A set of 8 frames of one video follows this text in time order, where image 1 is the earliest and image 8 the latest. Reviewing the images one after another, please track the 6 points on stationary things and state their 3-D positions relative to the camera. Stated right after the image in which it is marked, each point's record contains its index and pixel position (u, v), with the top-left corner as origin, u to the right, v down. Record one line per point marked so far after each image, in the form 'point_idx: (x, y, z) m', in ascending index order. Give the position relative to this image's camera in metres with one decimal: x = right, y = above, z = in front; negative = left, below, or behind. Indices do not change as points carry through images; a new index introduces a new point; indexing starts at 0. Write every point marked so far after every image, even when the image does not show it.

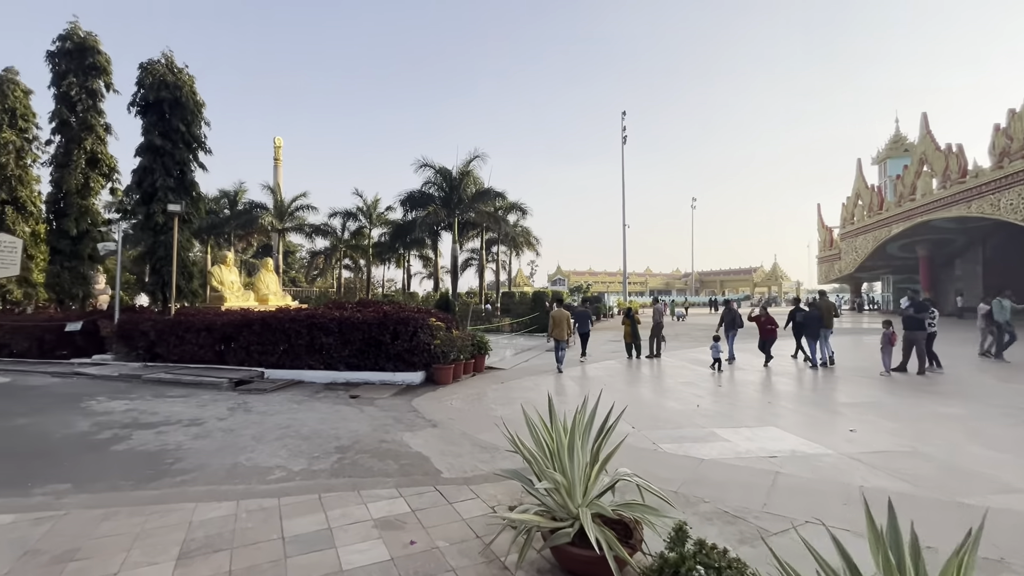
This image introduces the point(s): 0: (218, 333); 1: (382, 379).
0: (-5.9, -0.9, +9.7) m
1: (-2.4, -1.7, +9.0) m
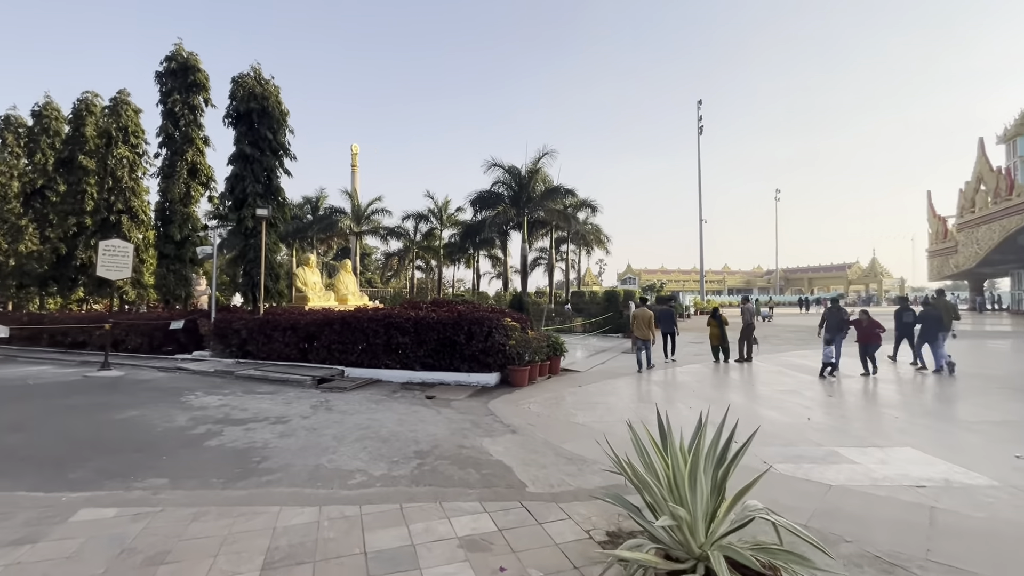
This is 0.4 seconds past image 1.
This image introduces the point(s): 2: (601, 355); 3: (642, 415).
0: (-4.4, -0.9, +10.0) m
1: (-1.0, -1.7, +8.9) m
2: (+2.4, -1.8, +13.2) m
3: (+1.8, -1.7, +6.6) m
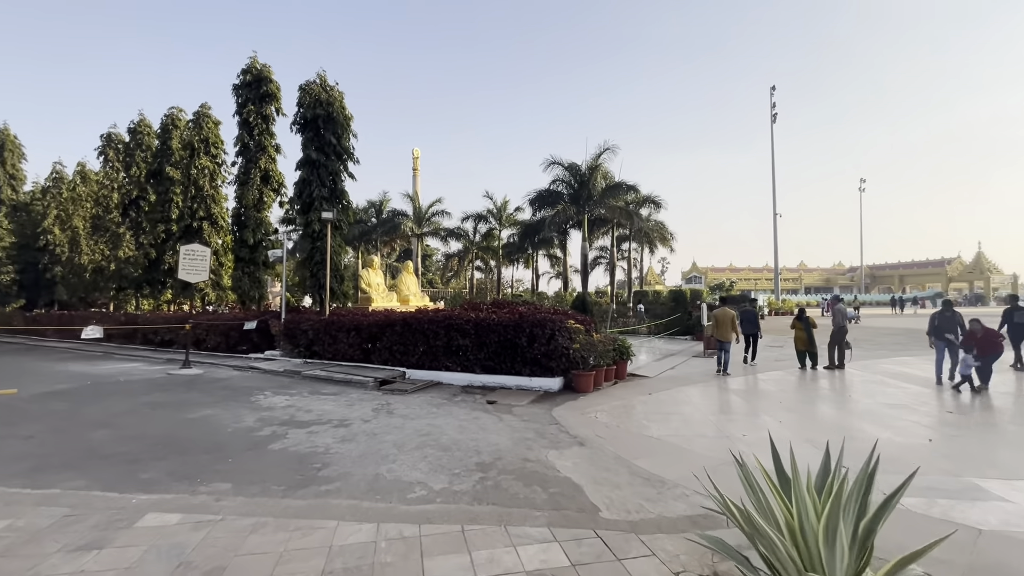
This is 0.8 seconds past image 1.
0: (-3.1, -0.9, +10.1) m
1: (+0.1, -1.7, +8.5) m
2: (+4.1, -1.8, +12.4) m
3: (+2.6, -1.7, +5.9) m
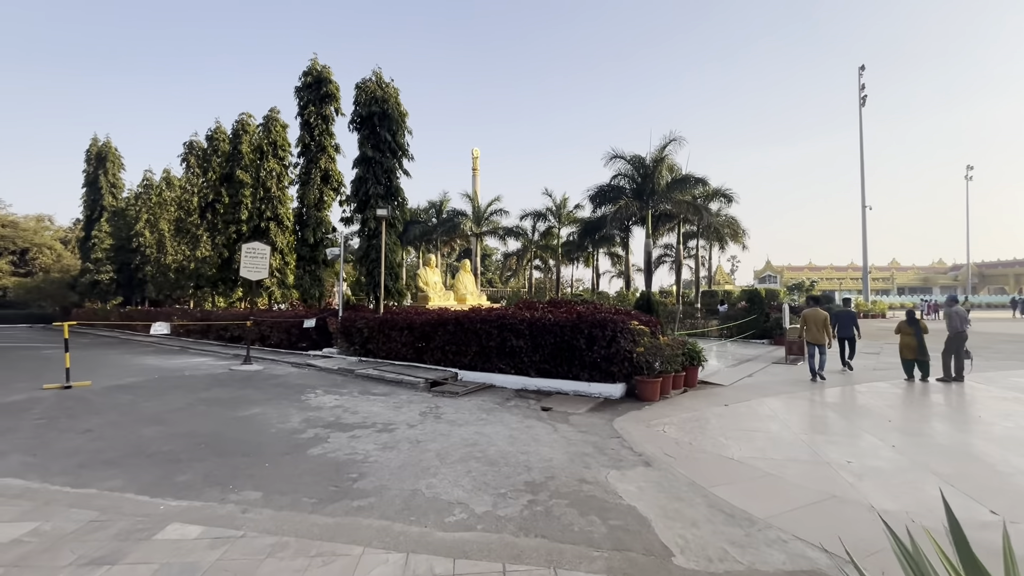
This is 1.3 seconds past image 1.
0: (-1.9, -0.9, +9.8) m
1: (+1.1, -1.7, +7.9) m
2: (+5.5, -1.8, +11.2) m
3: (+3.2, -1.7, +5.0) m
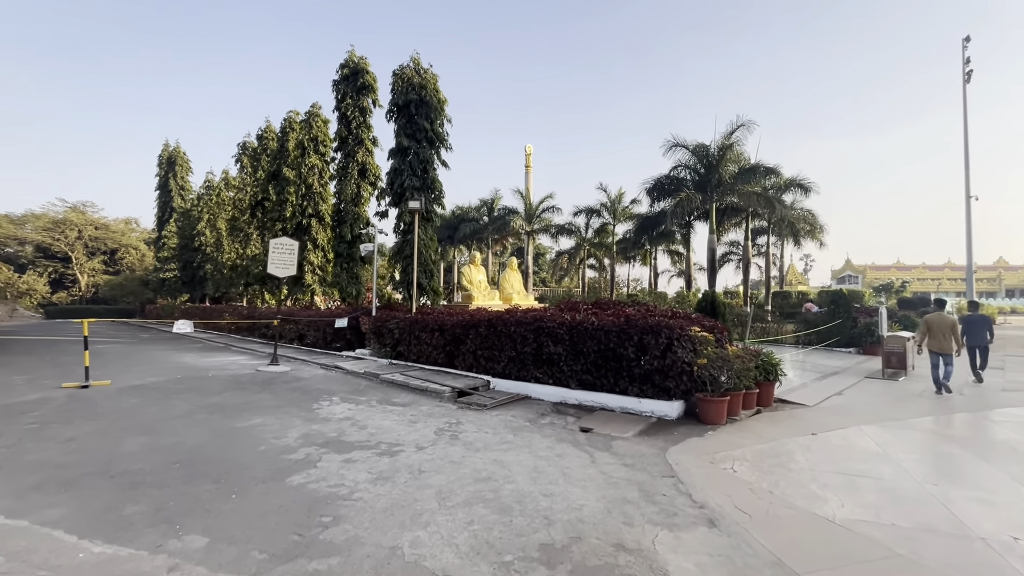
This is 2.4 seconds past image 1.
0: (-1.2, -0.9, +9.0) m
1: (+1.6, -1.7, +6.7) m
2: (+6.3, -1.8, +9.5) m
3: (+3.3, -1.7, +3.6) m
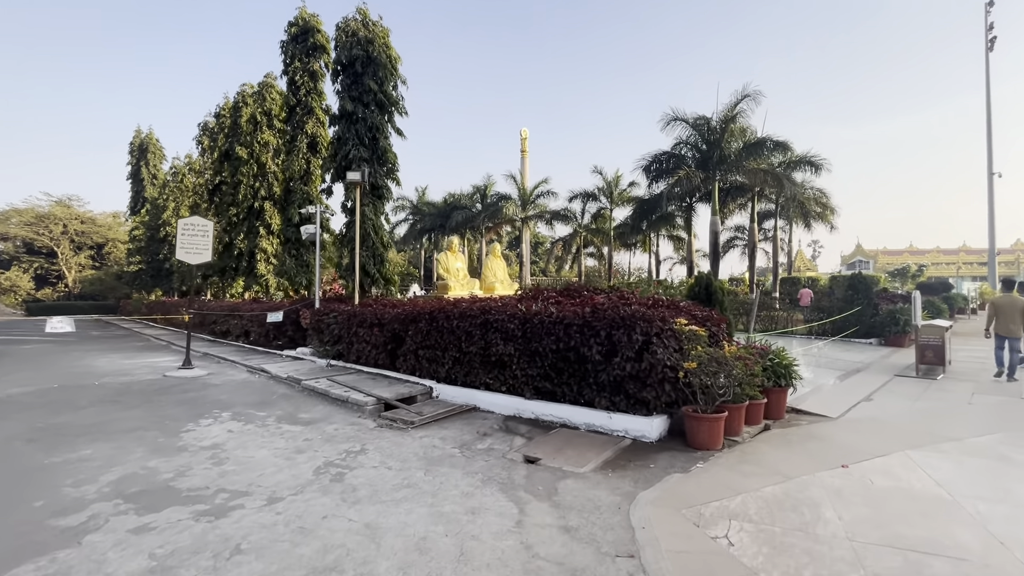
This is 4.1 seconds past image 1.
0: (-1.9, -0.6, +7.4) m
1: (+0.8, -1.4, +5.1) m
2: (+5.6, -1.5, +7.8) m
3: (+2.6, -1.5, +2.0) m
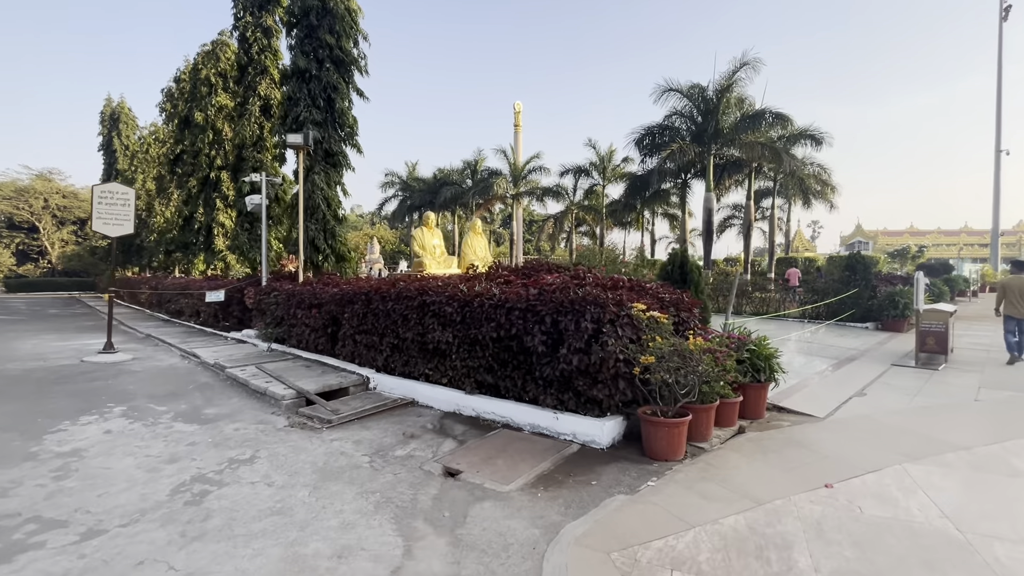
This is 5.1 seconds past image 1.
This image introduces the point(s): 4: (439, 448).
0: (-2.5, -0.3, +6.6) m
1: (+0.2, -1.2, +4.4) m
2: (+5.0, -1.2, +7.1) m
3: (+1.9, -1.5, +1.2) m
4: (-0.6, -1.4, +4.3) m
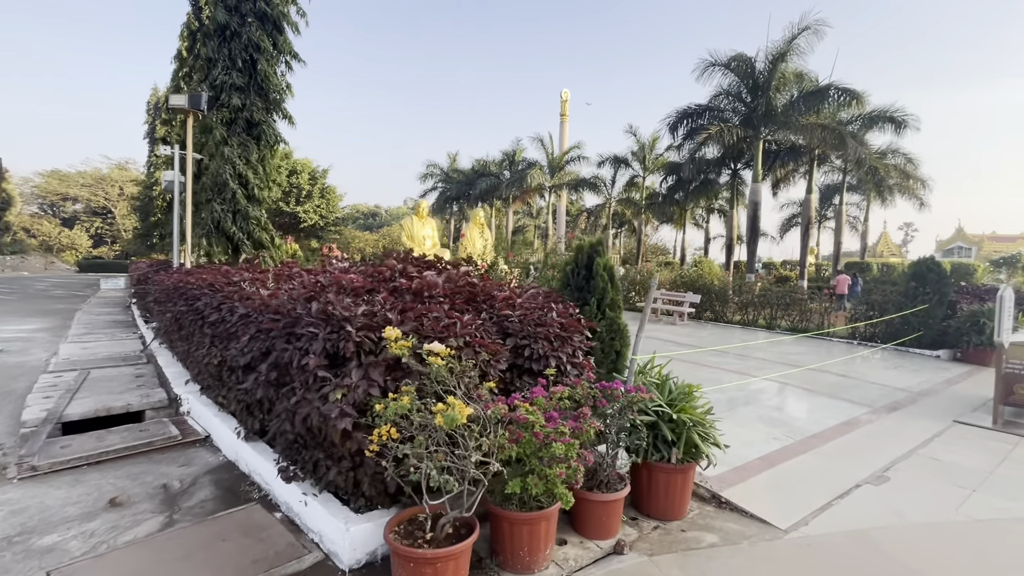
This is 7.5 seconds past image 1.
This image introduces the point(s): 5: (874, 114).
0: (-3.7, -0.2, +5.3) m
1: (-1.3, -1.3, +2.7) m
2: (+3.7, -1.4, +4.9) m
3: (0.0, -1.6, -0.6) m
4: (-2.2, -1.4, +2.8) m
5: (+13.0, +6.3, +17.4) m
